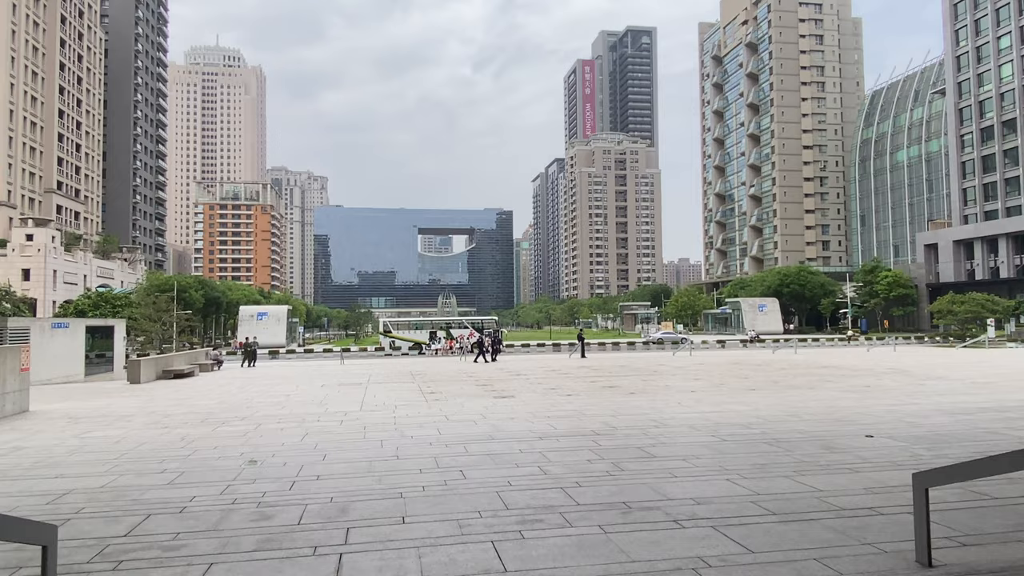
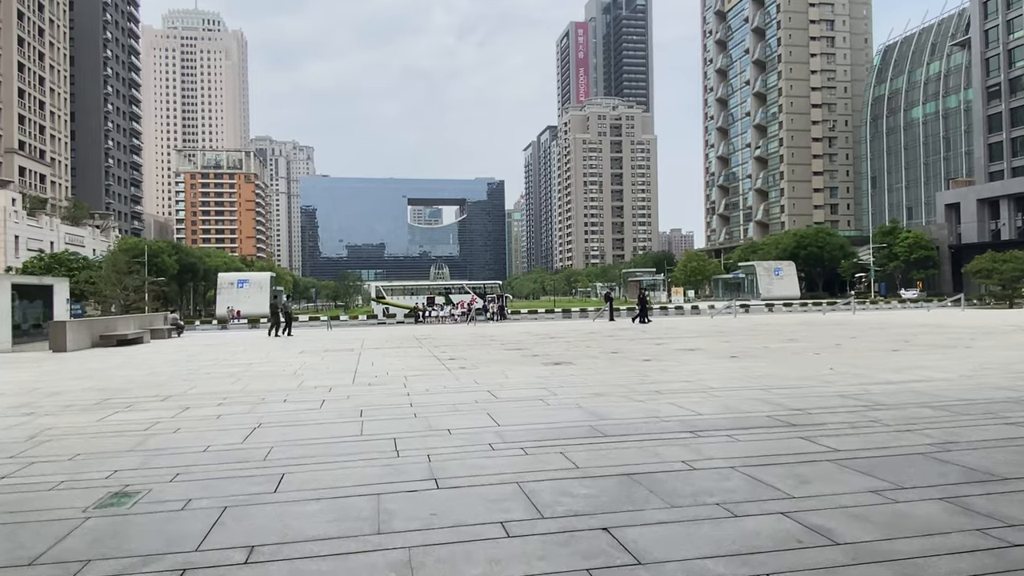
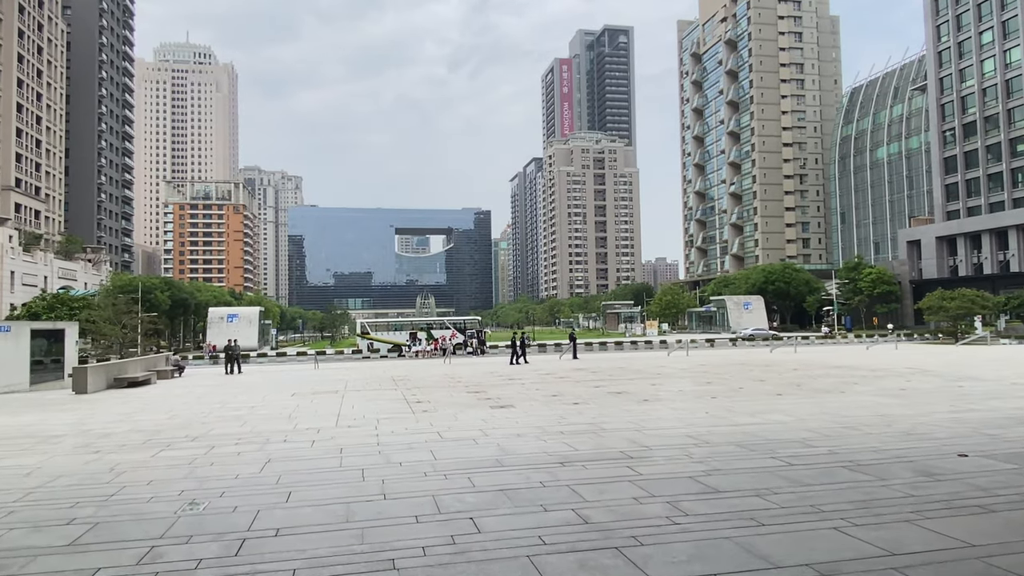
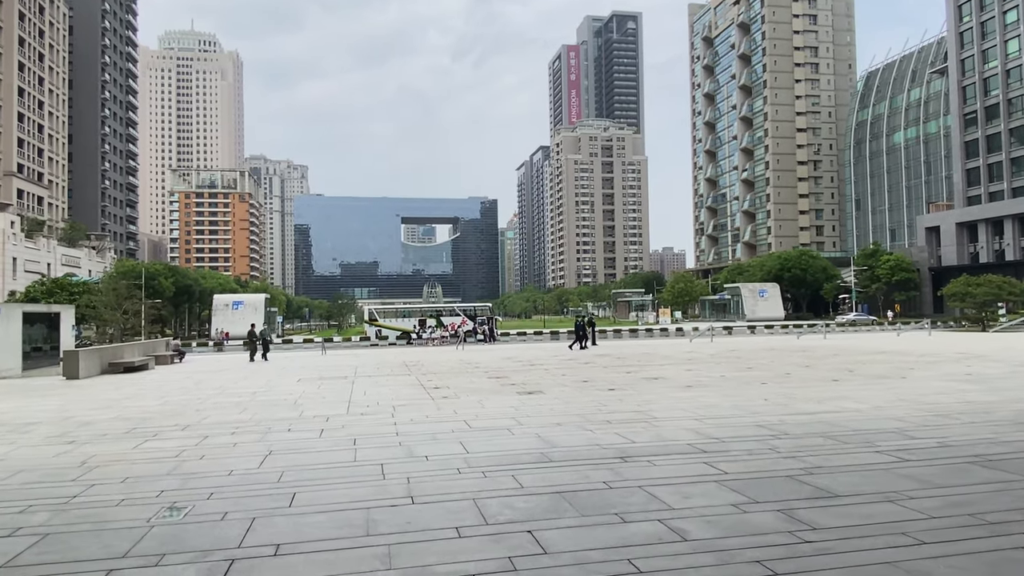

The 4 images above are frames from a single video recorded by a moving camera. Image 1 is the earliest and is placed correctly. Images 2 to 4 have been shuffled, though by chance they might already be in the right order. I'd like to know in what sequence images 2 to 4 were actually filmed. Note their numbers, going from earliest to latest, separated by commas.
3, 4, 2
